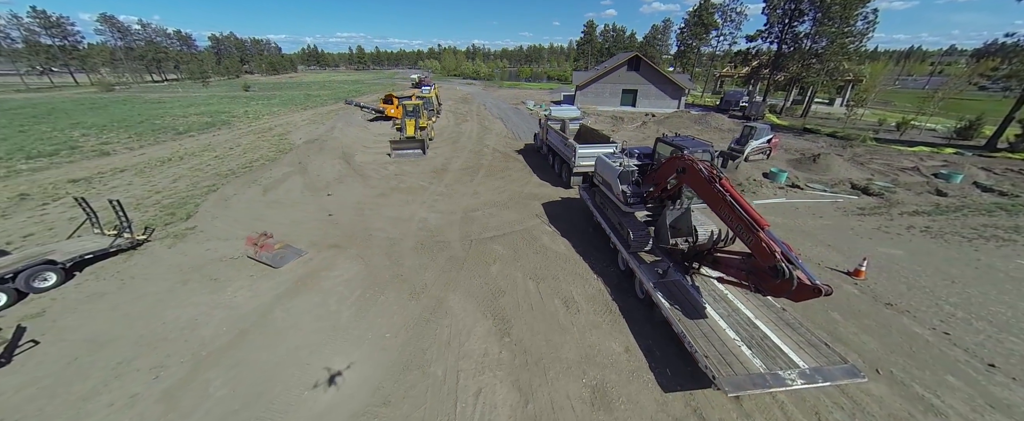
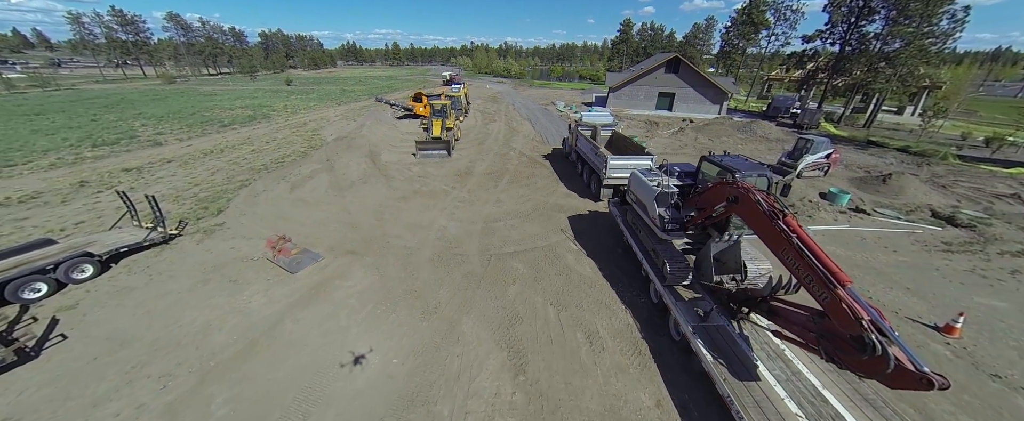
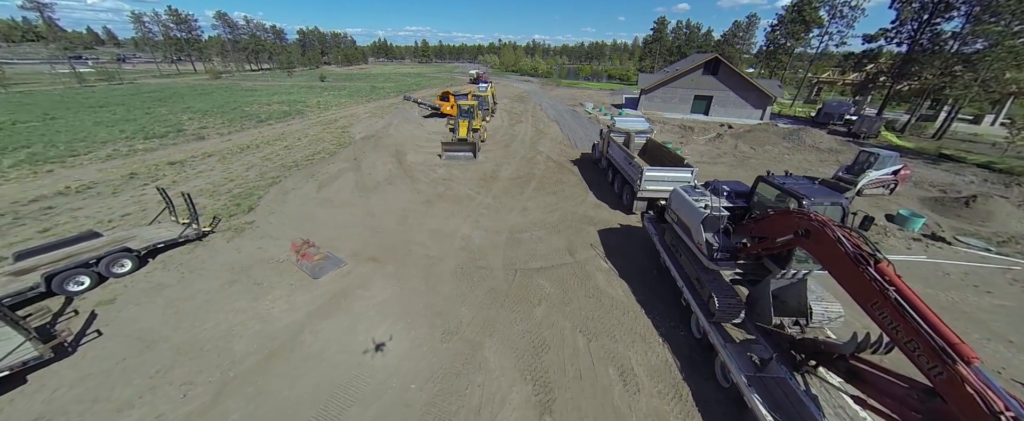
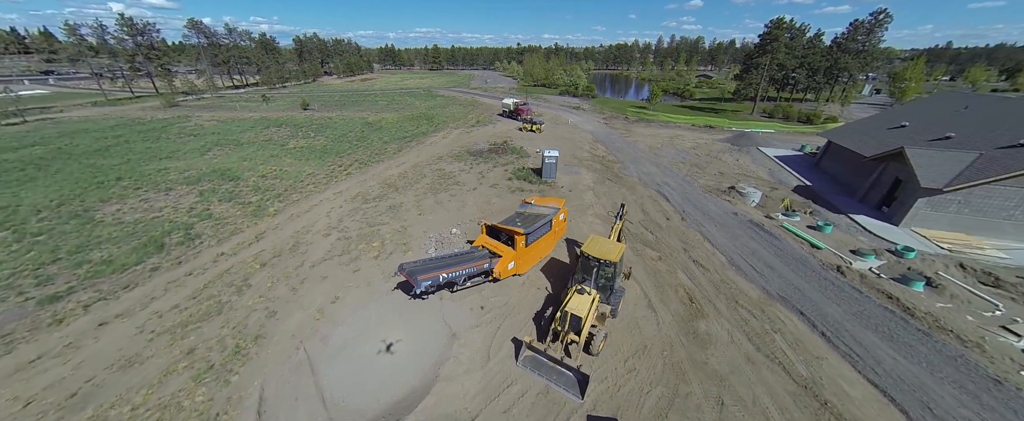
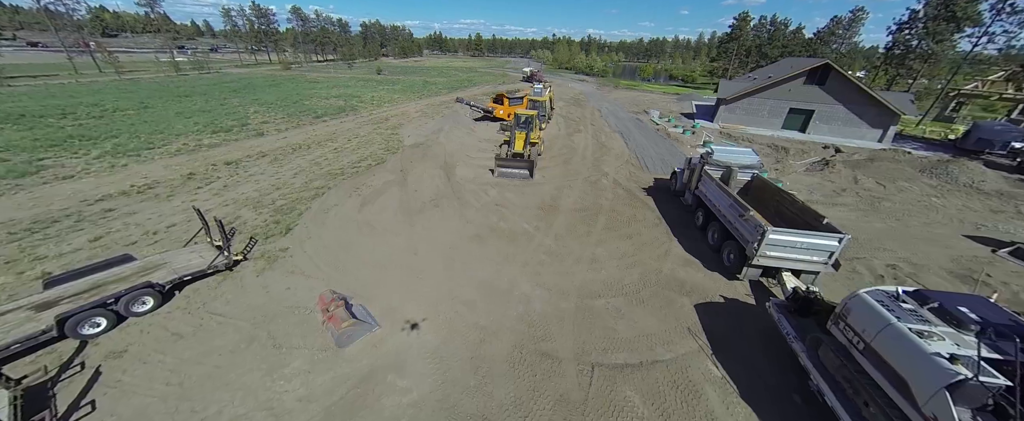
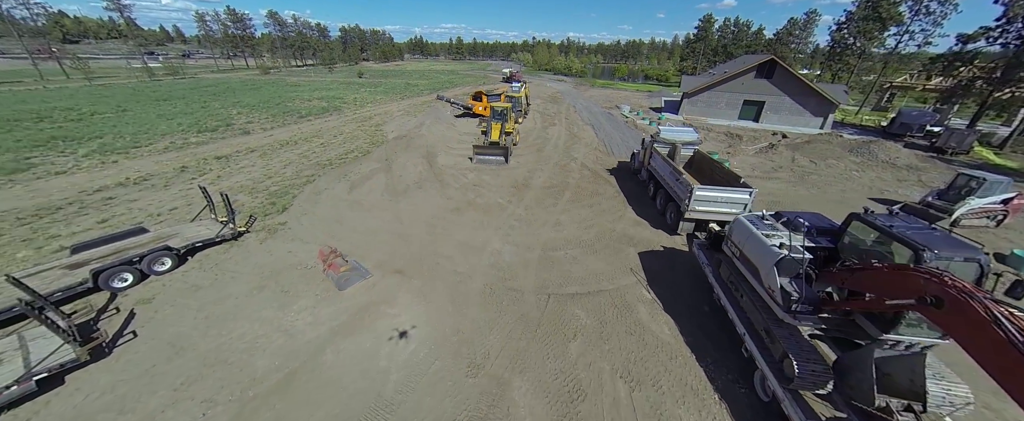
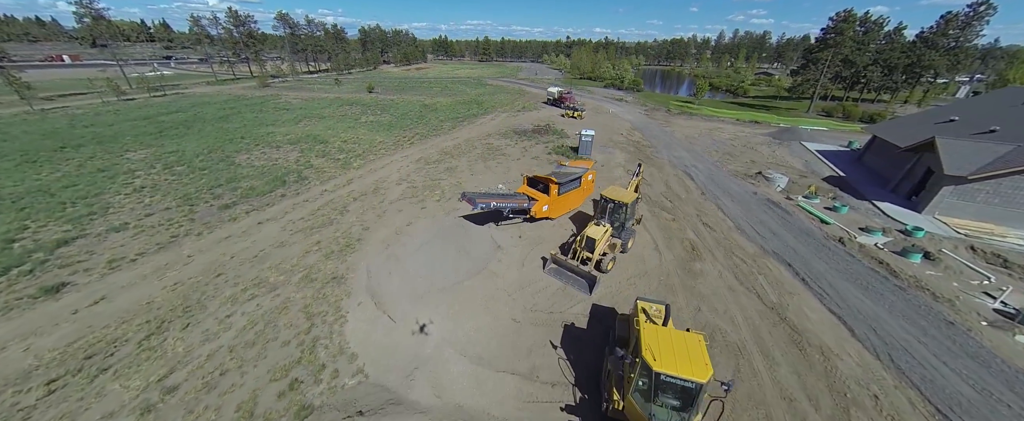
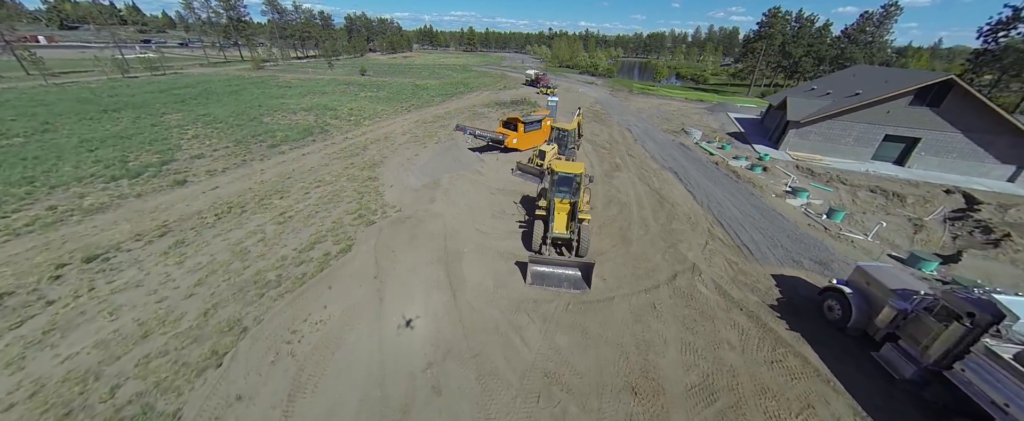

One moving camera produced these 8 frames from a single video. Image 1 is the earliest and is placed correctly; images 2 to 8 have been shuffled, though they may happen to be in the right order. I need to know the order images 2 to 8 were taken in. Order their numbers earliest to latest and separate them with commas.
2, 3, 6, 5, 8, 7, 4
